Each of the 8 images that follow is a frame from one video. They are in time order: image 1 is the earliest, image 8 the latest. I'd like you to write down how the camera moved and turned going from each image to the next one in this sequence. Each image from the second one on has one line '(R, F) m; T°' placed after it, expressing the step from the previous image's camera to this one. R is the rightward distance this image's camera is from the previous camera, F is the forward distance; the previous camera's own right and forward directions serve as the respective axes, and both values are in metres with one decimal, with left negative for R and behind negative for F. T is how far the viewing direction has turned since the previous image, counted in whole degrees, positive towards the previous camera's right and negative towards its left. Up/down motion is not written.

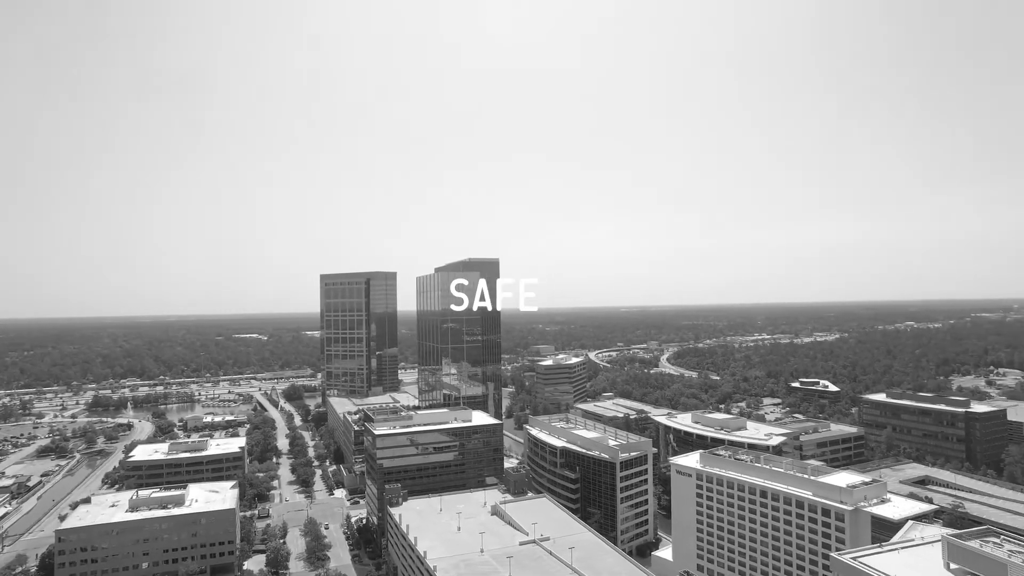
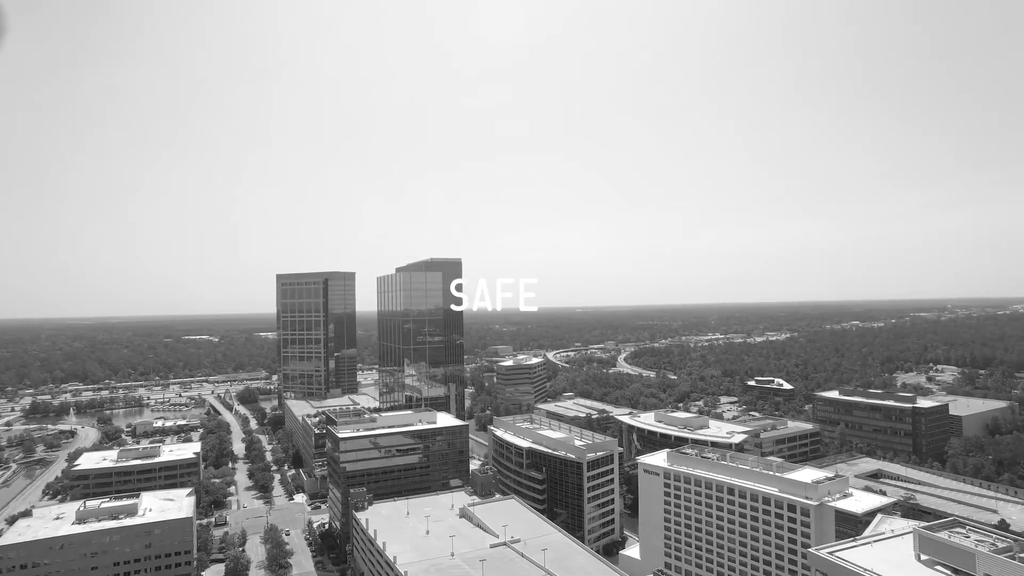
(-0.5, +0.4) m; +4°
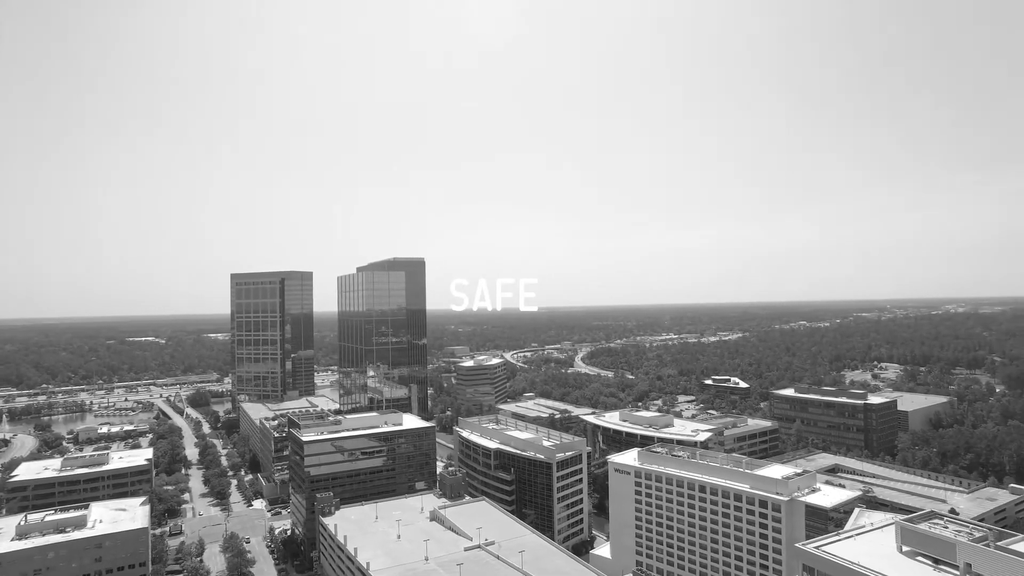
(-0.8, +0.5) m; +4°
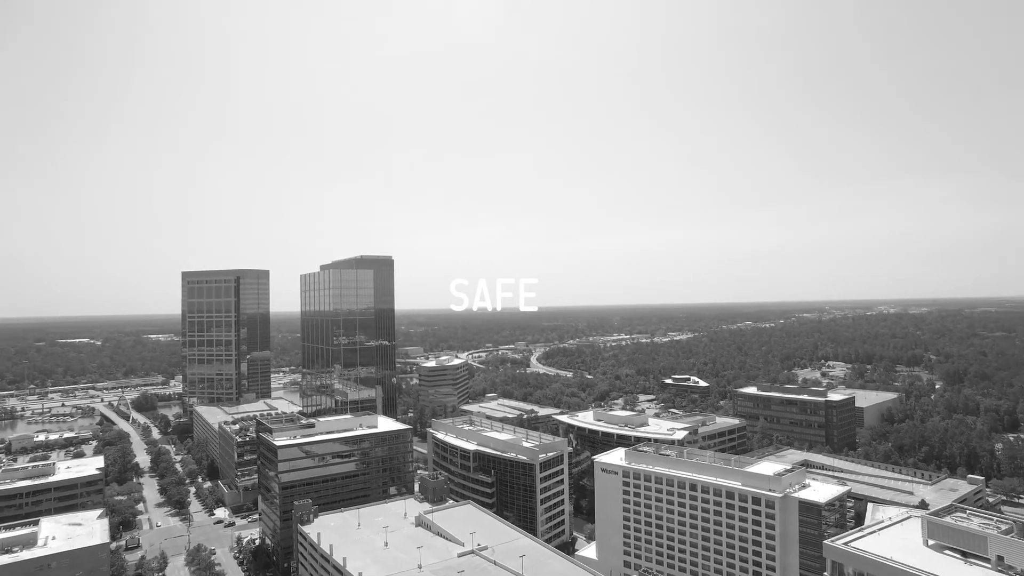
(-2.1, +0.8) m; +5°
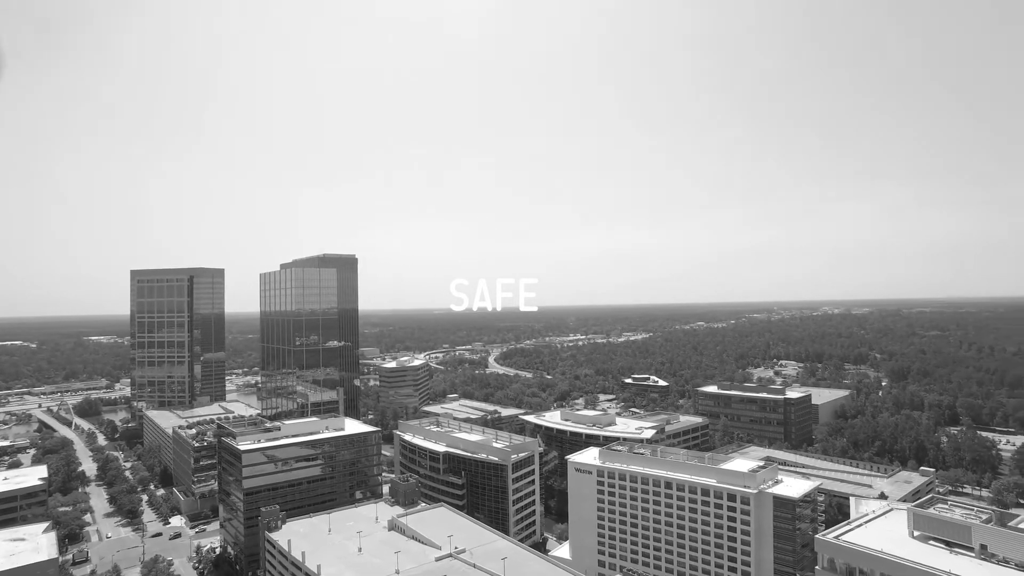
(-1.0, +0.4) m; +4°
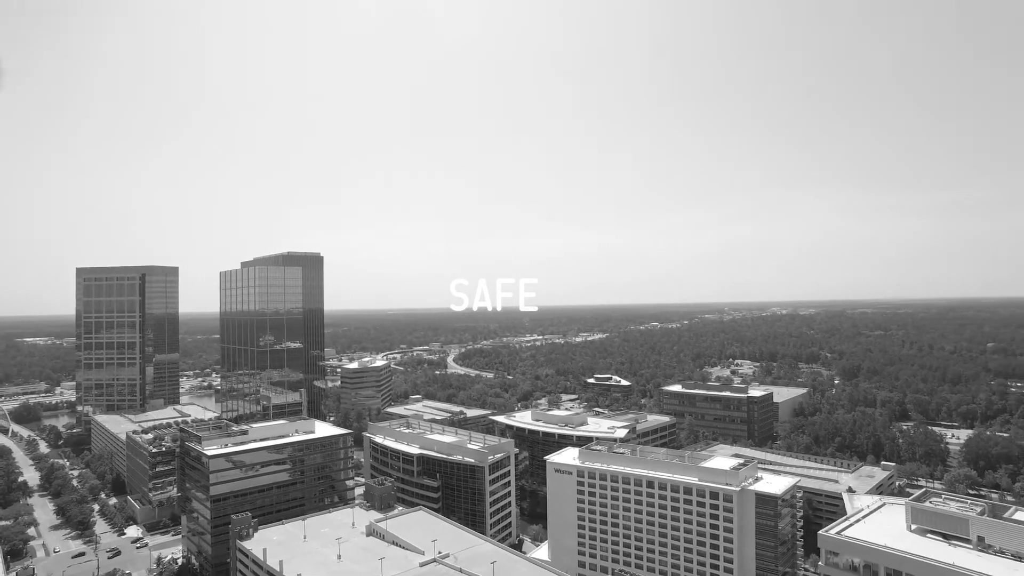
(-1.3, +0.5) m; +4°
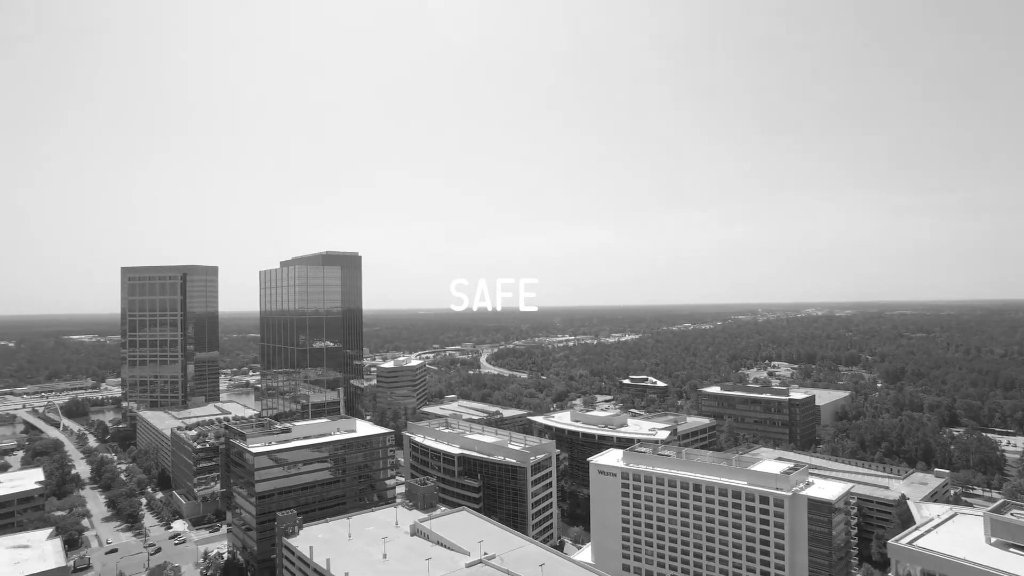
(-0.9, +0.2) m; -3°
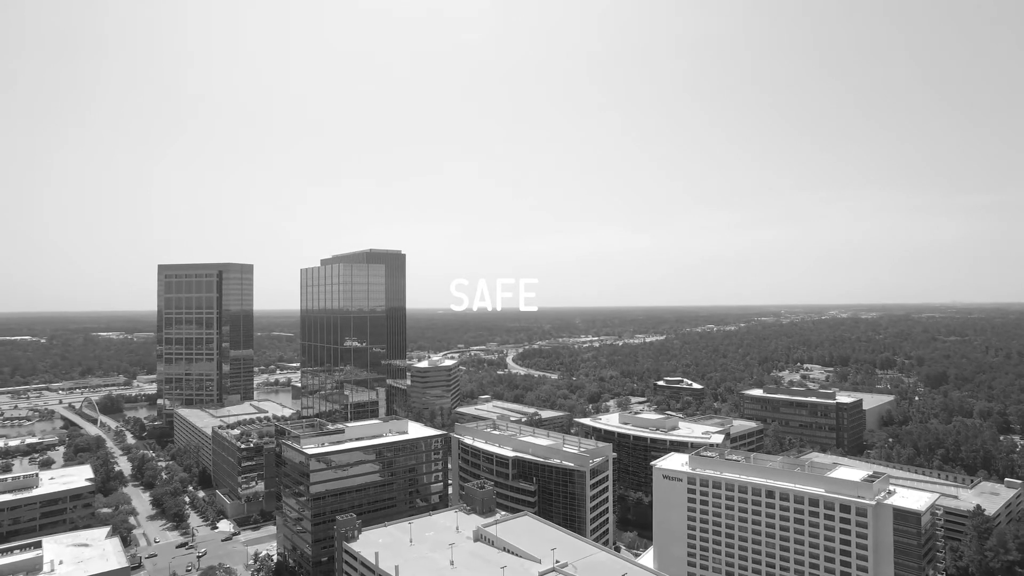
(-2.7, +0.8) m; -2°
